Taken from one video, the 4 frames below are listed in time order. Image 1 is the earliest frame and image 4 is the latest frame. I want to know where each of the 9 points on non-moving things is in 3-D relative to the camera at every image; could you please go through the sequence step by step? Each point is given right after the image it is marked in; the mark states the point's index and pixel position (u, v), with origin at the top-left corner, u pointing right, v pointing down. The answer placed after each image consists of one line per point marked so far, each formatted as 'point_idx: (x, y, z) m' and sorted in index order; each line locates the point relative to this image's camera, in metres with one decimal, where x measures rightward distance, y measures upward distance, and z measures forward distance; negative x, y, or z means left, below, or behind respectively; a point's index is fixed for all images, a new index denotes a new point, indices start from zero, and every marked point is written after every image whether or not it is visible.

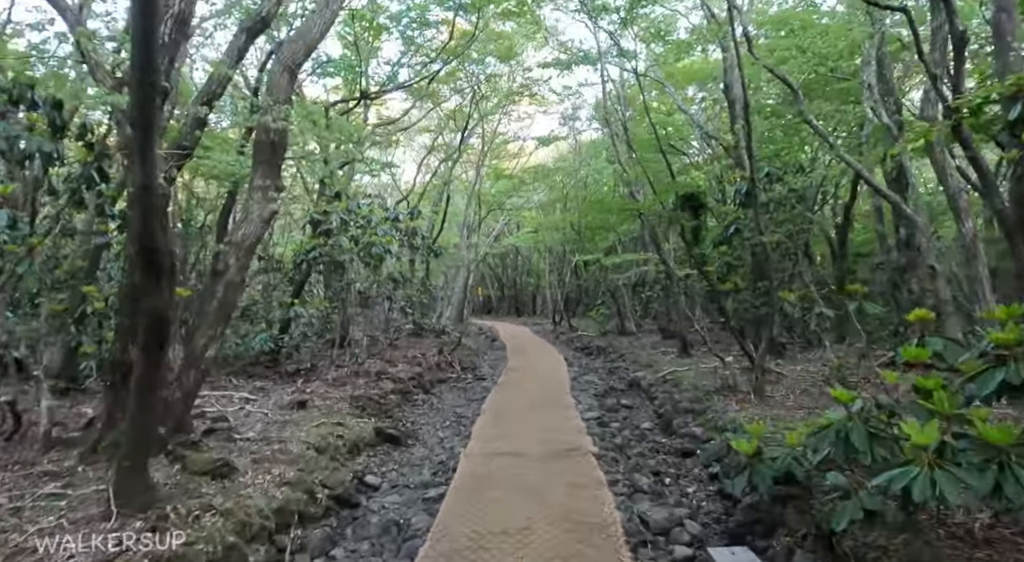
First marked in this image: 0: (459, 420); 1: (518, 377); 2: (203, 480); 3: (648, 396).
0: (-0.6, -1.5, +6.1) m
1: (+0.1, -1.5, +8.6) m
2: (-1.8, -1.2, +3.3) m
3: (+1.7, -1.4, +7.0) m
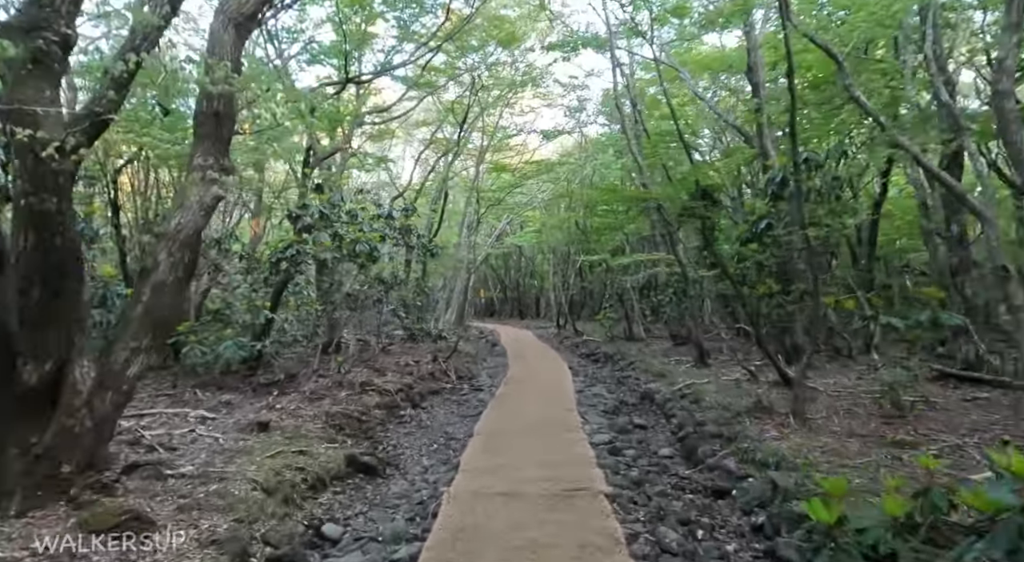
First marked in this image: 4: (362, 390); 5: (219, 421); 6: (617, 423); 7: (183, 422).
0: (-0.6, -1.5, +5.3) m
1: (+0.1, -1.5, +7.8) m
2: (-1.8, -1.2, +2.5) m
3: (+1.7, -1.5, +6.2) m
4: (-1.8, -1.4, +7.0) m
5: (-2.6, -1.2, +5.0) m
6: (+1.1, -1.5, +5.8) m
7: (-2.8, -1.2, +4.8) m
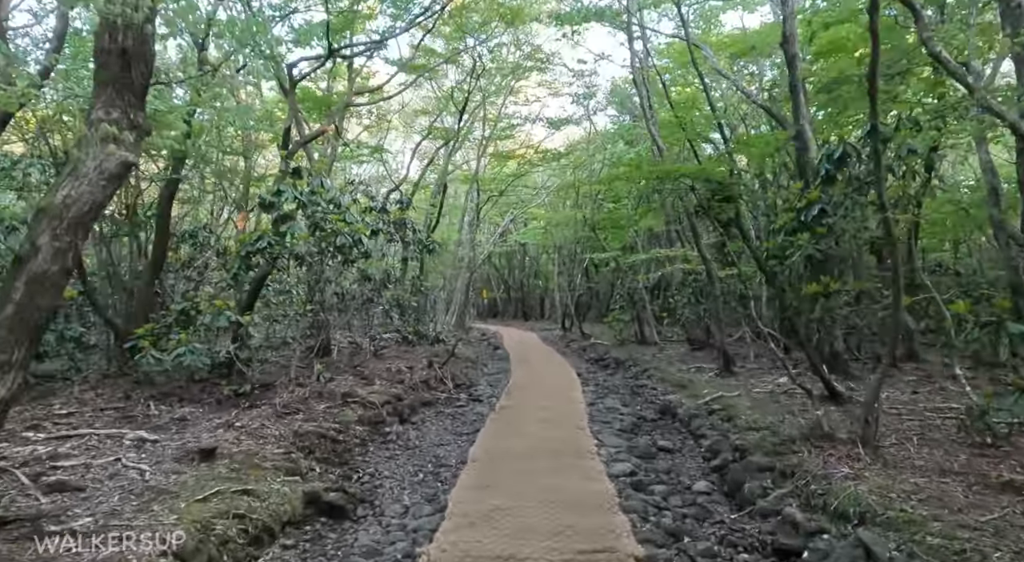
0: (-0.6, -1.5, +4.4) m
1: (+0.1, -1.5, +6.9) m
2: (-1.9, -1.1, +1.7) m
3: (+1.7, -1.4, +5.3) m
4: (-1.8, -1.3, +6.1) m
5: (-2.6, -1.2, +4.2) m
6: (+1.1, -1.4, +4.9) m
7: (-2.8, -1.2, +4.0) m
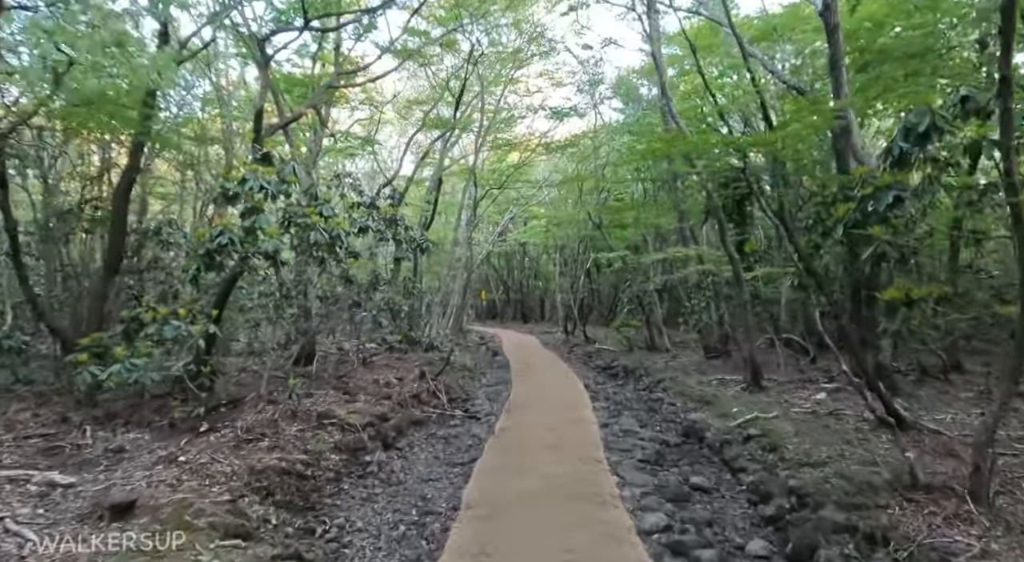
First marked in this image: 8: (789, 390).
0: (-0.6, -1.5, +3.6) m
1: (+0.1, -1.5, +6.1) m
2: (-1.8, -1.1, +0.8) m
3: (+1.7, -1.5, +4.5) m
4: (-1.8, -1.4, +5.3) m
5: (-2.6, -1.2, +3.3) m
6: (+1.1, -1.5, +4.1) m
7: (-2.8, -1.2, +3.1) m
8: (+3.2, -1.3, +6.5) m
